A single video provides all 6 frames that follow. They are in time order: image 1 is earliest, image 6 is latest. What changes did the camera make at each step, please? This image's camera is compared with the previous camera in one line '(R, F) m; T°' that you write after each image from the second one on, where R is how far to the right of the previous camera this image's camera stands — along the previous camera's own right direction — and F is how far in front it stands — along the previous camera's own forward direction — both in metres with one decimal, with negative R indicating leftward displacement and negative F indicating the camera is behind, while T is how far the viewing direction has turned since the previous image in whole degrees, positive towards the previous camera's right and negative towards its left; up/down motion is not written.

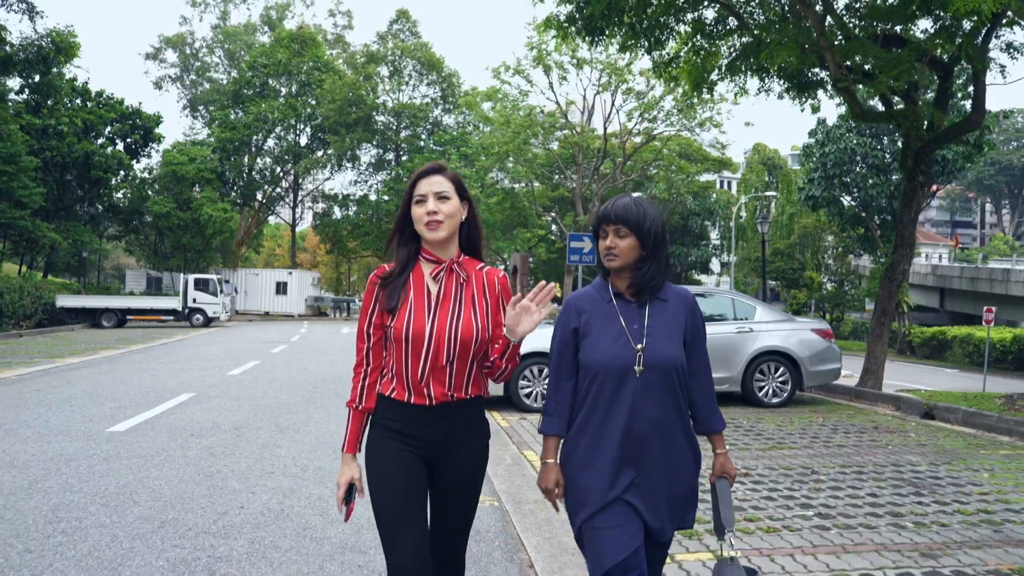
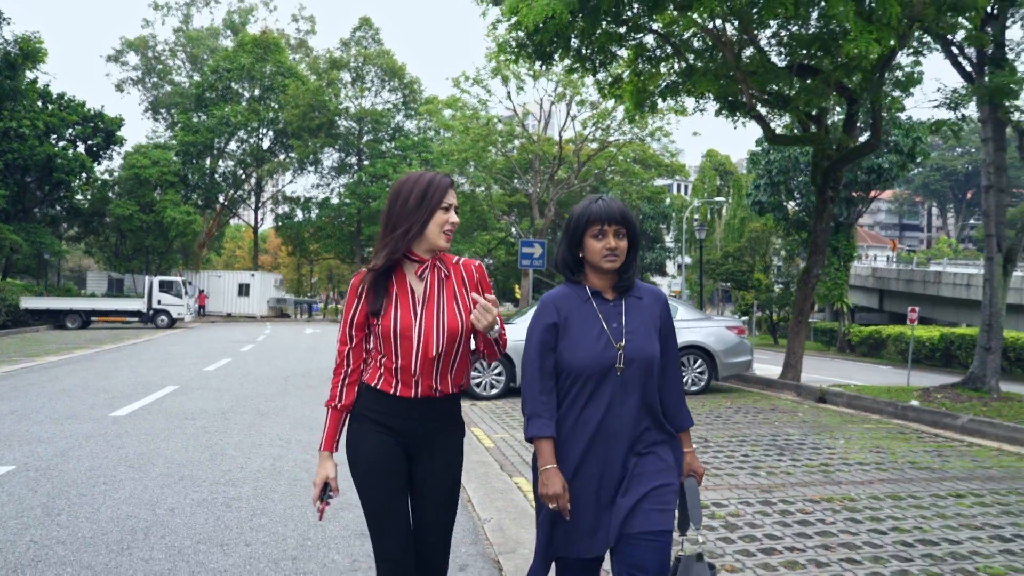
(+0.1, -1.2) m; +3°
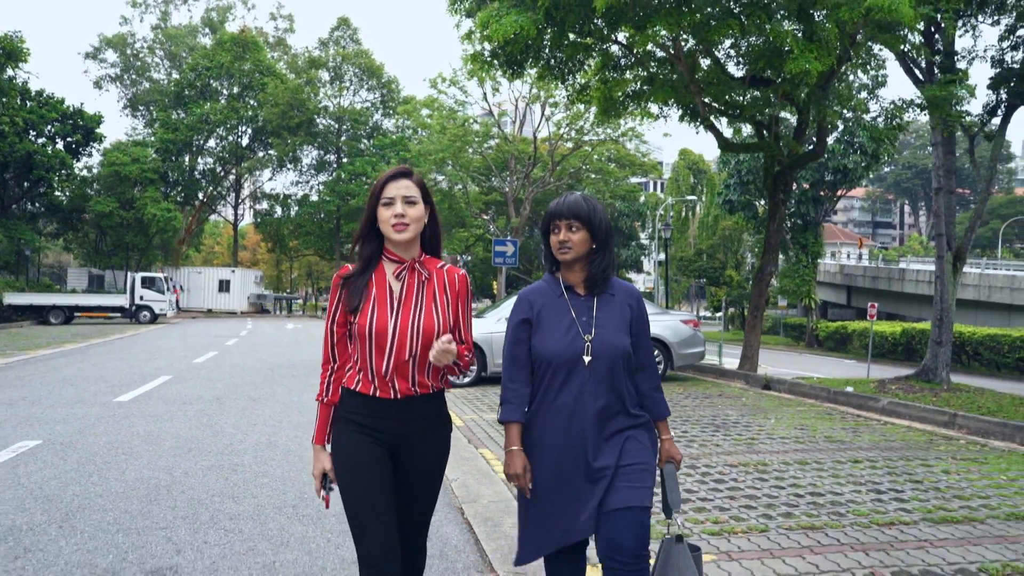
(+0.1, -0.8) m; +1°
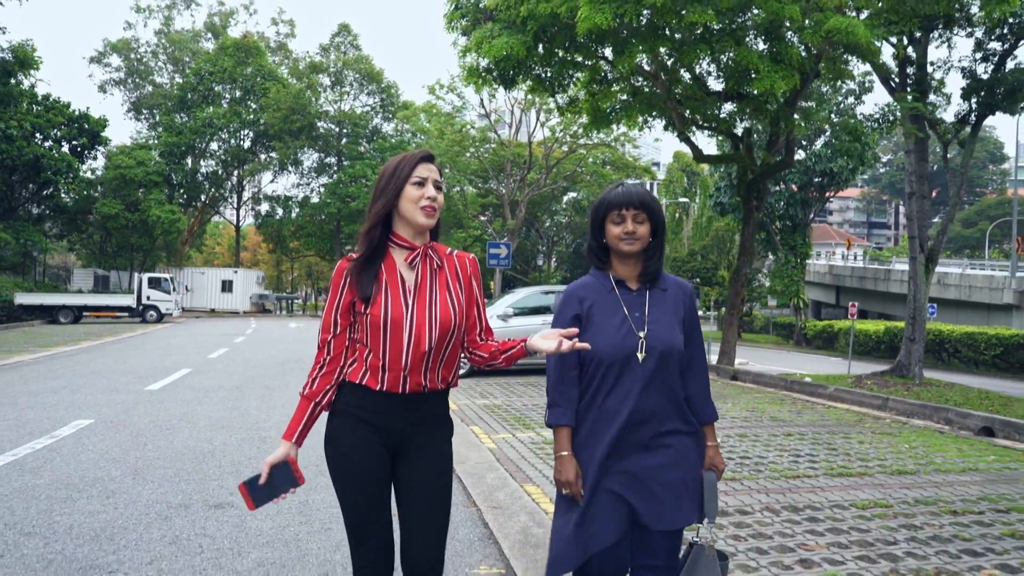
(+0.1, -1.1) m; 0°
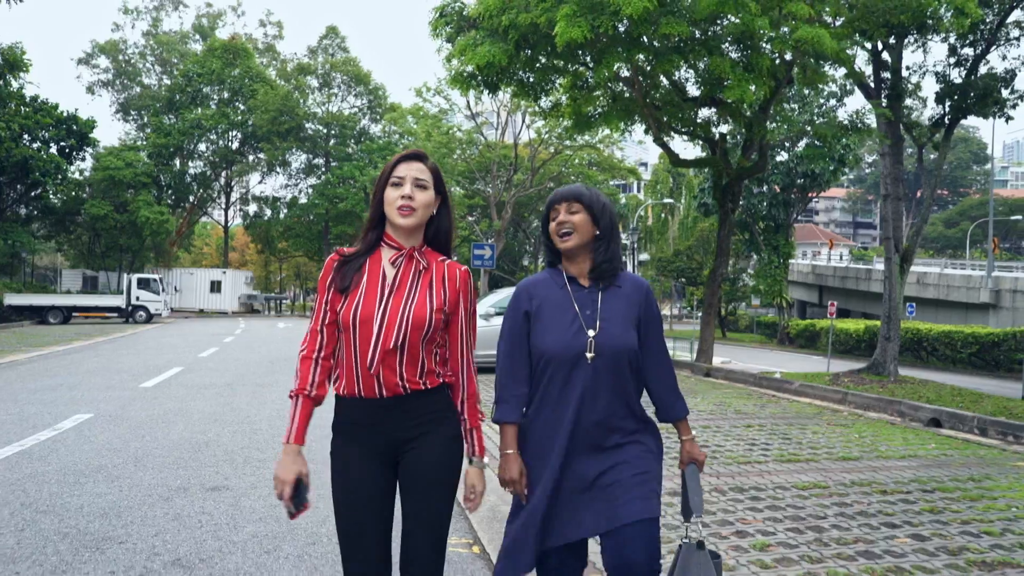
(+0.1, -0.4) m; +1°
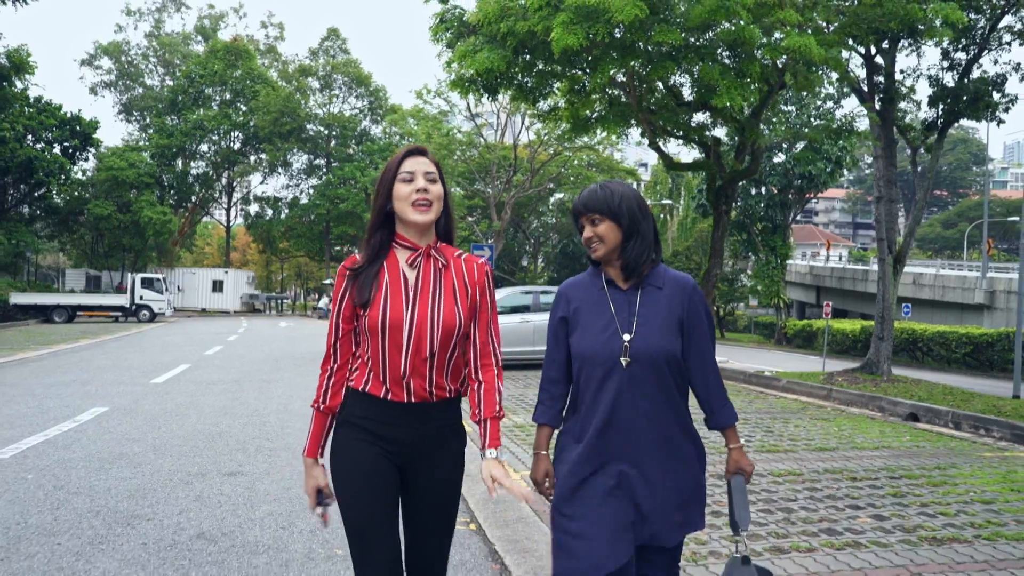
(0.0, -0.4) m; 0°
